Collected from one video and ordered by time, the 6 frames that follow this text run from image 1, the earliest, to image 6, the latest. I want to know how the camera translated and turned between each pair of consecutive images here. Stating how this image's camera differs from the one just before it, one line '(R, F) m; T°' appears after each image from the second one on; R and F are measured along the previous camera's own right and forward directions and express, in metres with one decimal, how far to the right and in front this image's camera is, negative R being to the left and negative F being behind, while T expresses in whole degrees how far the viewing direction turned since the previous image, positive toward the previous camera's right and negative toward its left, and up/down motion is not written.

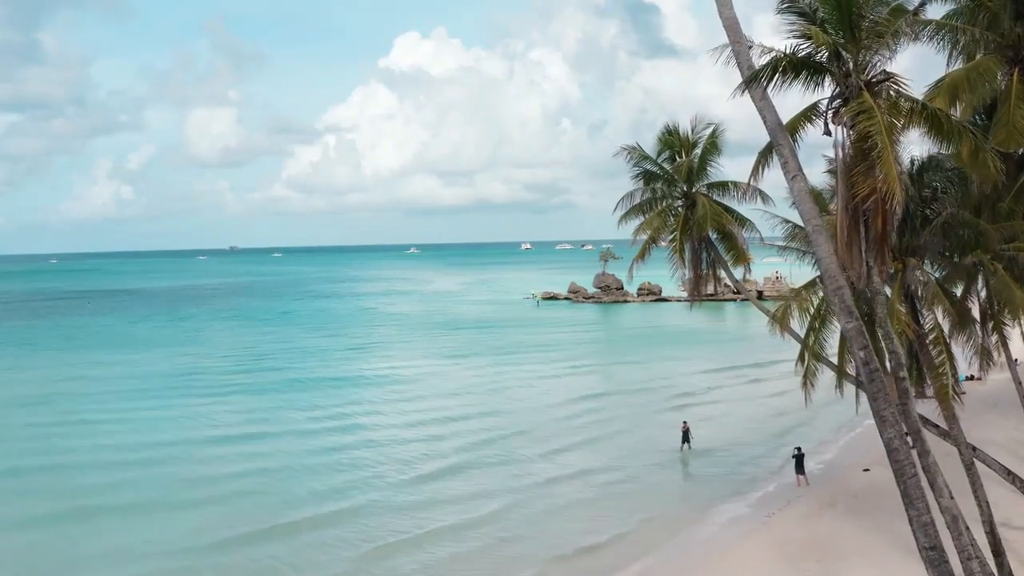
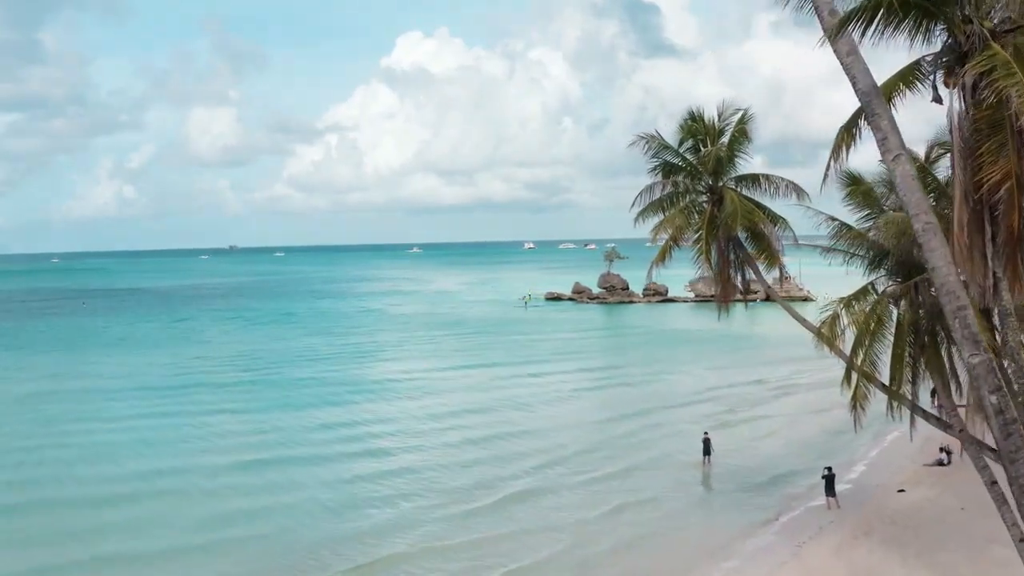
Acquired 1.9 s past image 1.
(0.0, +1.6) m; 0°
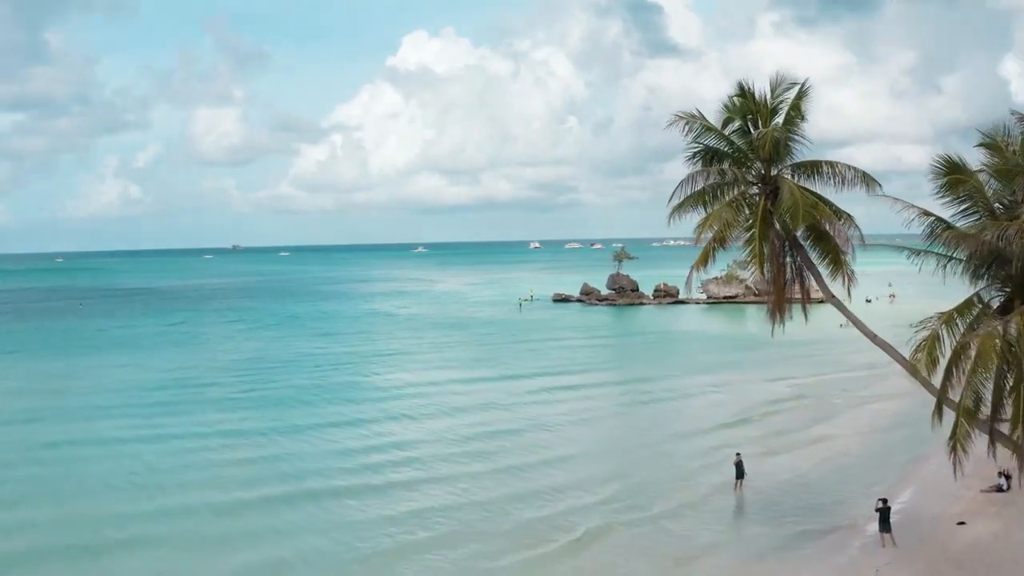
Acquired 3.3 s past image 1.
(-0.1, +2.0) m; 0°
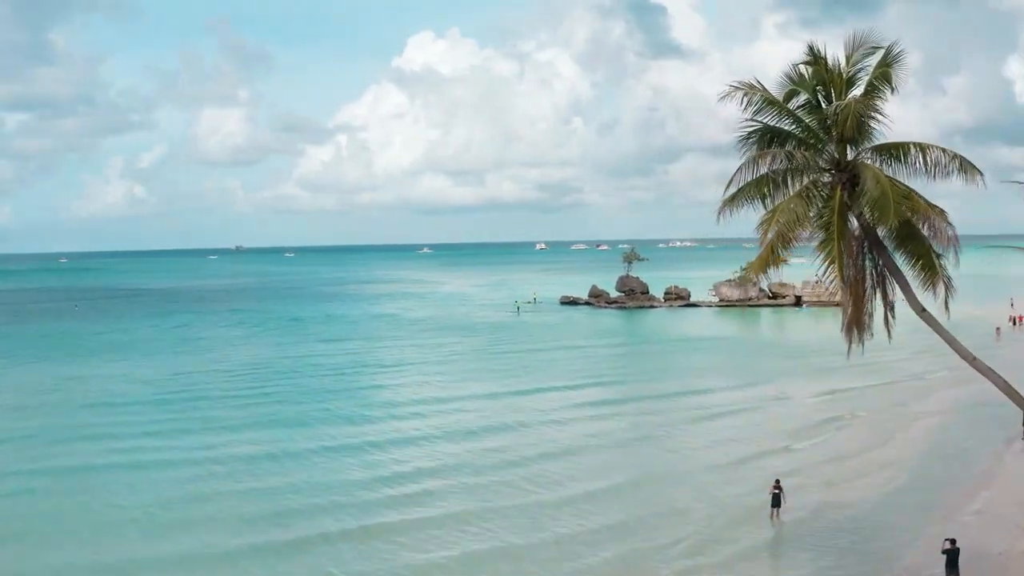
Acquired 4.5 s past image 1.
(-0.2, +1.8) m; 0°
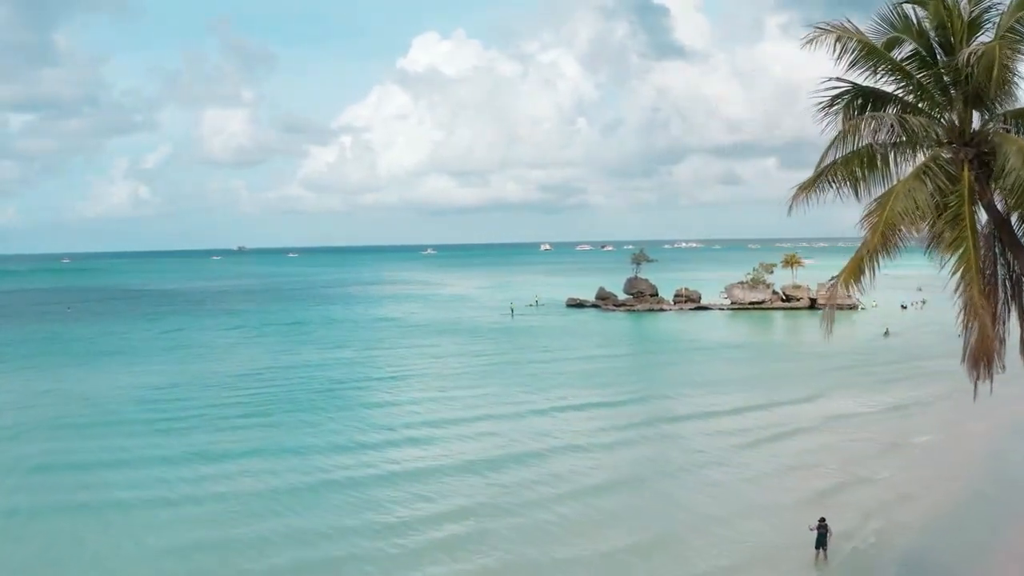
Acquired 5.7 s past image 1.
(-0.1, +1.8) m; 0°
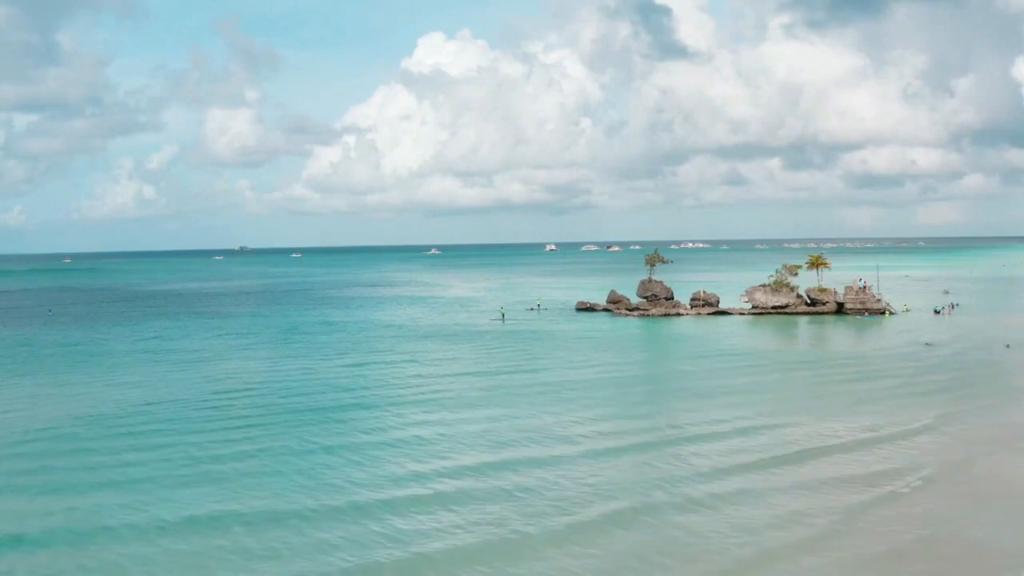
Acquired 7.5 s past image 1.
(-0.2, +3.6) m; 0°
